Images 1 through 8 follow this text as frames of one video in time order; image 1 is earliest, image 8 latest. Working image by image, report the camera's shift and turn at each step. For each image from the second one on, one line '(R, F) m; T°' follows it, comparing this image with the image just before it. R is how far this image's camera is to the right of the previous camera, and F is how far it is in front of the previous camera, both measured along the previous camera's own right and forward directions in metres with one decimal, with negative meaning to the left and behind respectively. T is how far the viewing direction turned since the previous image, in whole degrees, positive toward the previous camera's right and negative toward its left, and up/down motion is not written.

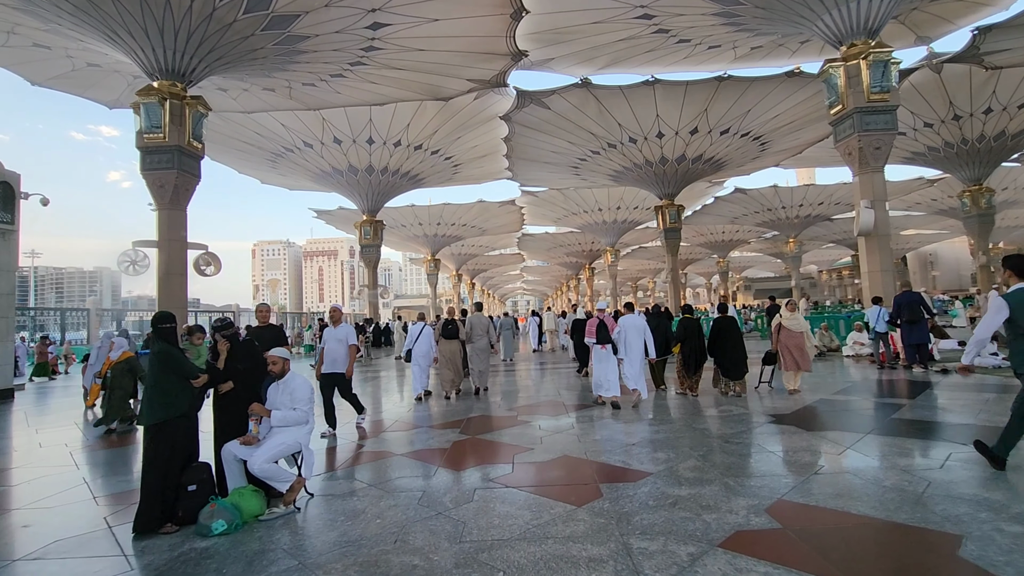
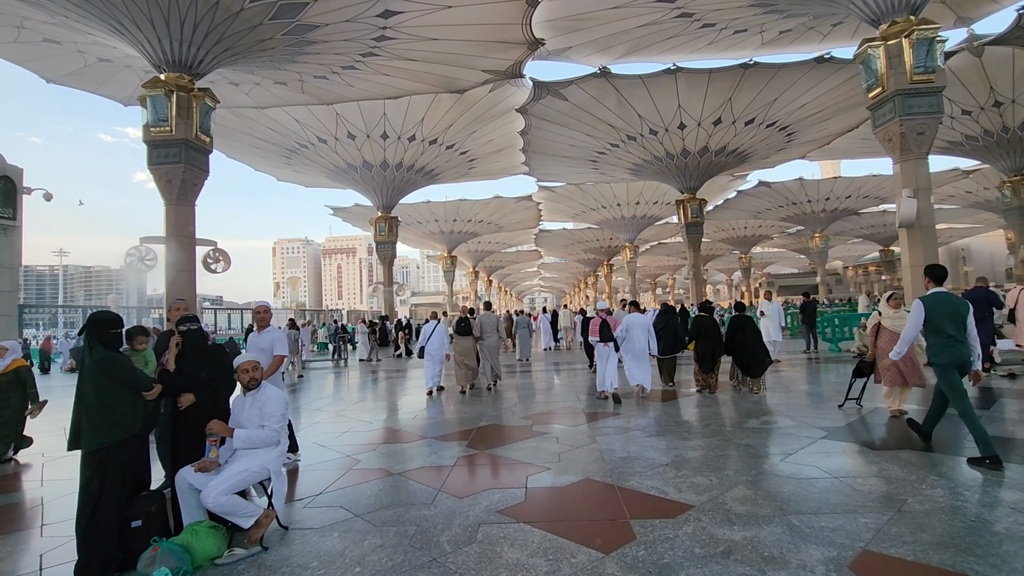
(0.0, +0.4) m; -2°
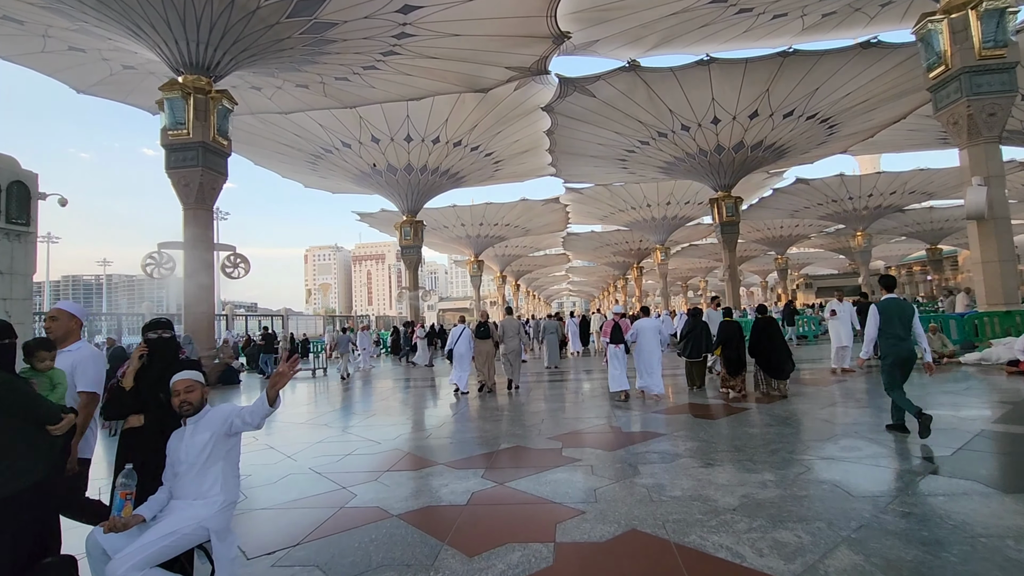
(0.0, +0.5) m; -3°
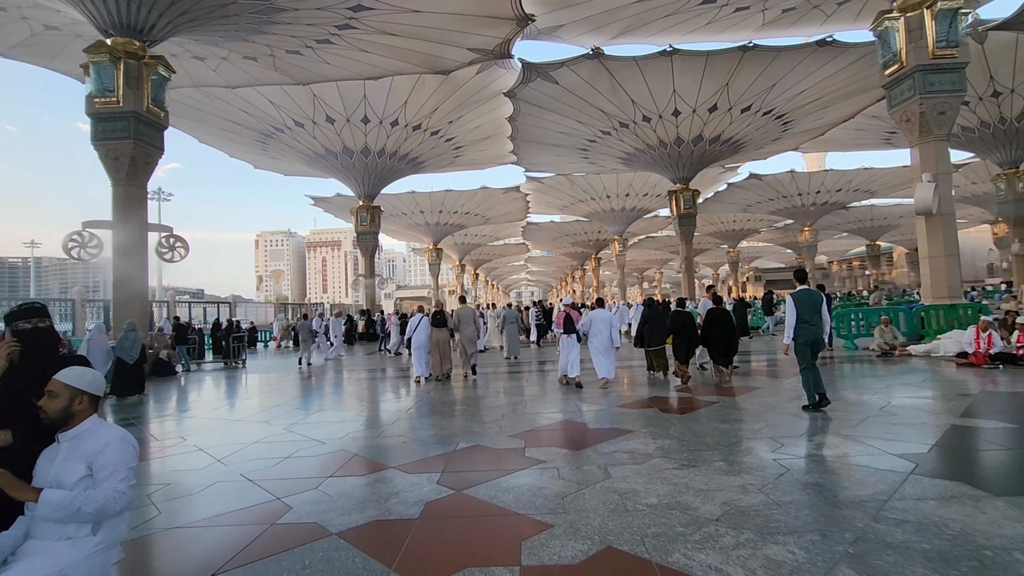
(0.0, +0.3) m; +4°
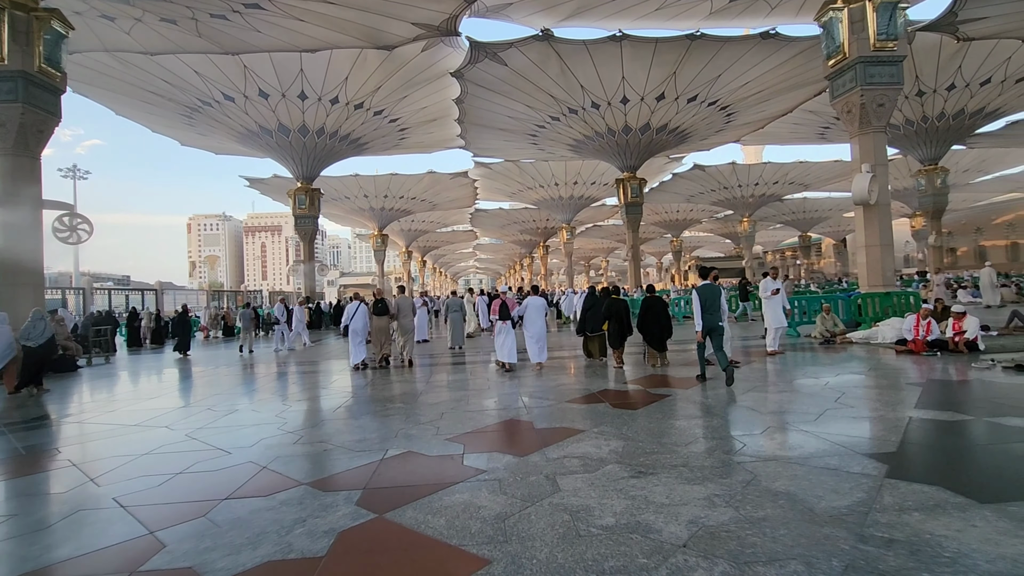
(+0.1, +0.4) m; +6°
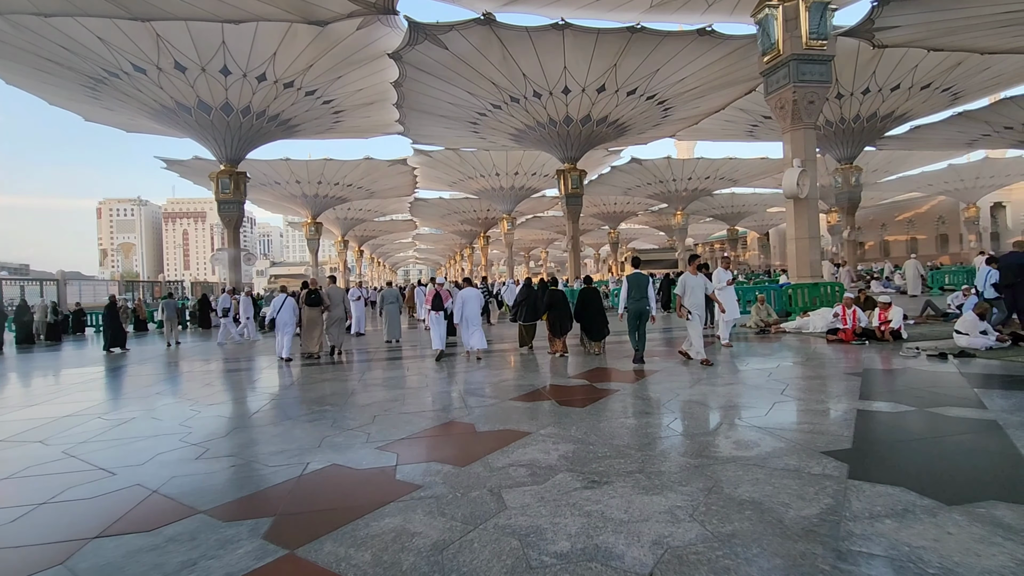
(0.0, +0.3) m; +6°
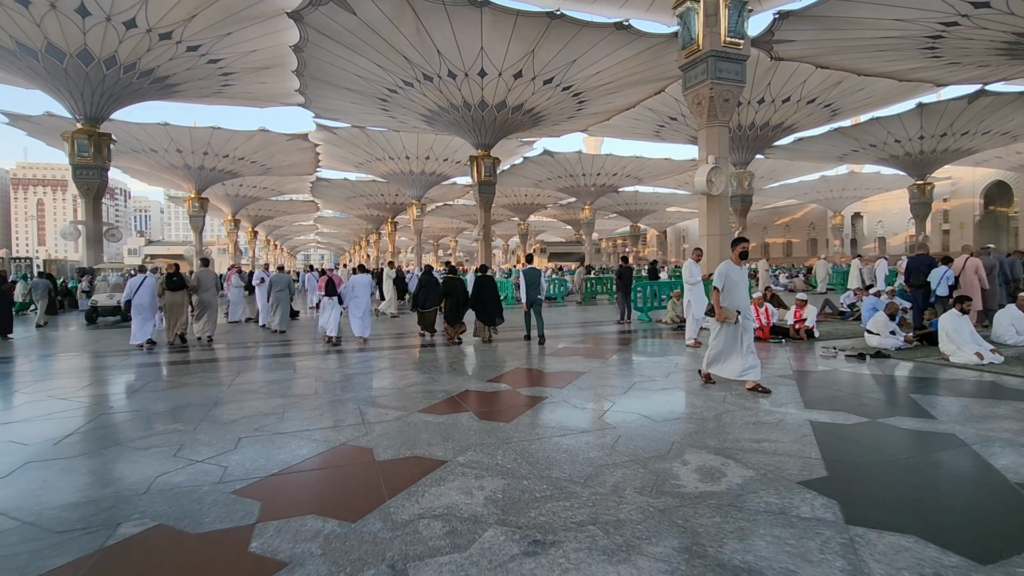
(0.0, +0.6) m; +10°
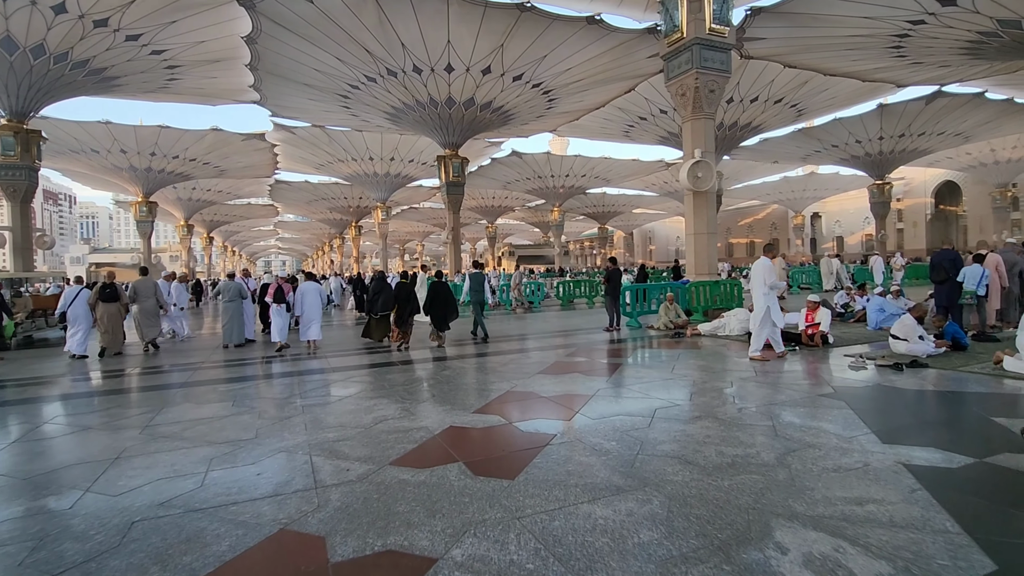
(-0.1, +0.7) m; +4°
